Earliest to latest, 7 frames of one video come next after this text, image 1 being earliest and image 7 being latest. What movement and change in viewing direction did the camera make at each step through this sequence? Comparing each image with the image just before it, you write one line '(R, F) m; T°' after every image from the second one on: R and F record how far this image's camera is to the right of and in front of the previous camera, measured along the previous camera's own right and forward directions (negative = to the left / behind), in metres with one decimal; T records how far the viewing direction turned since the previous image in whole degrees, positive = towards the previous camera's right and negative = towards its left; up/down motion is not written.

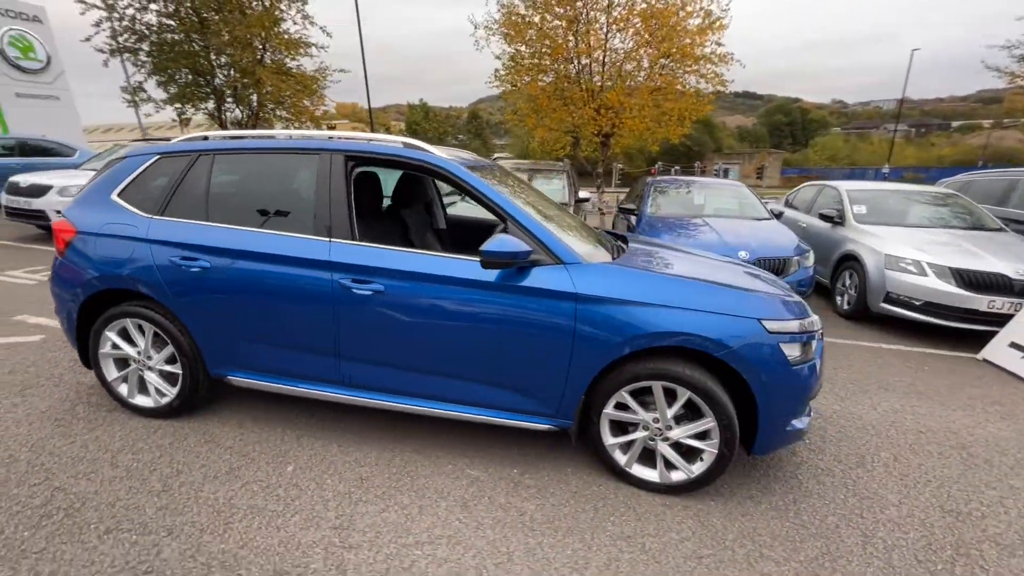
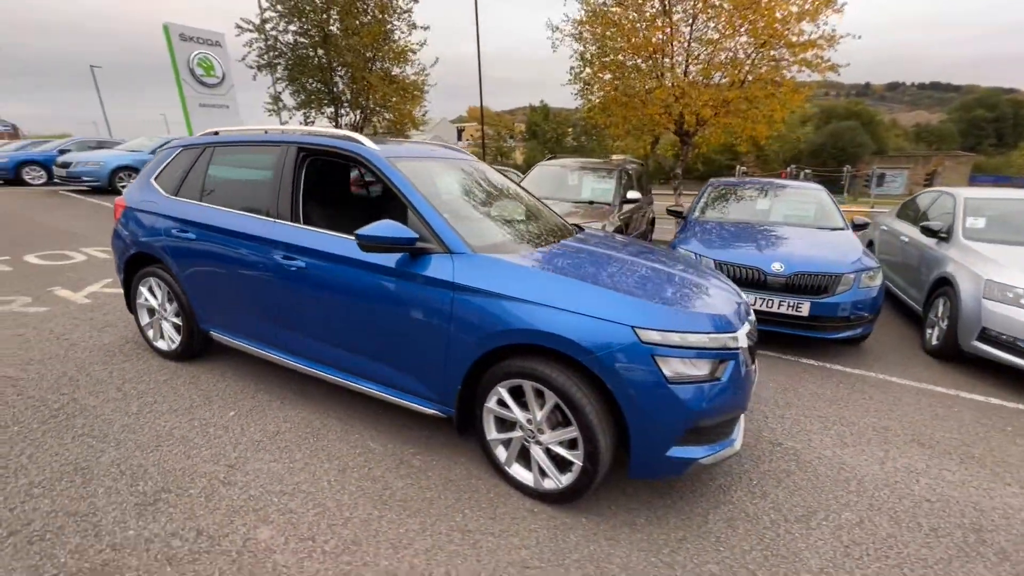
(+1.2, +0.1) m; -15°
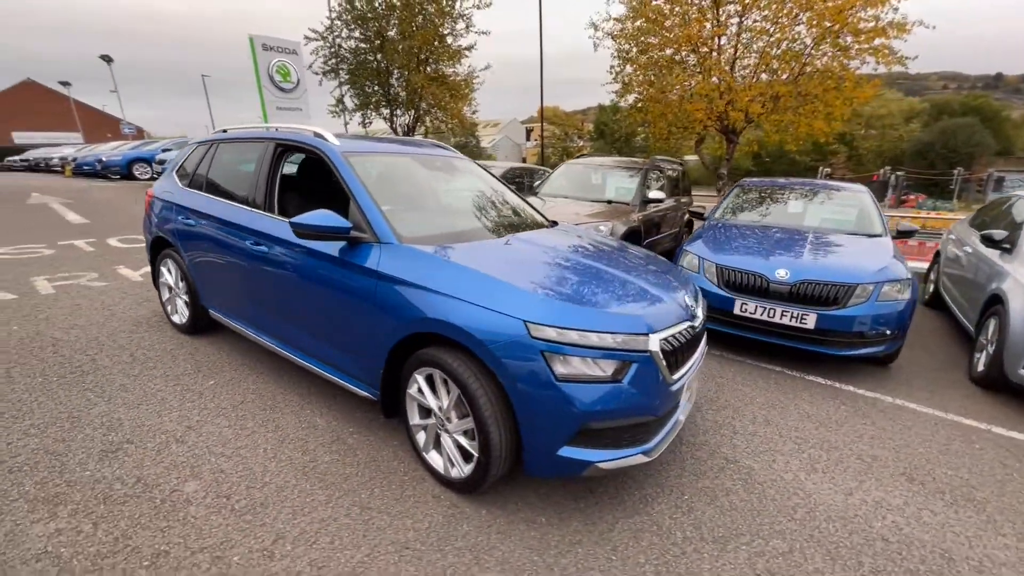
(+0.8, 0.0) m; -8°
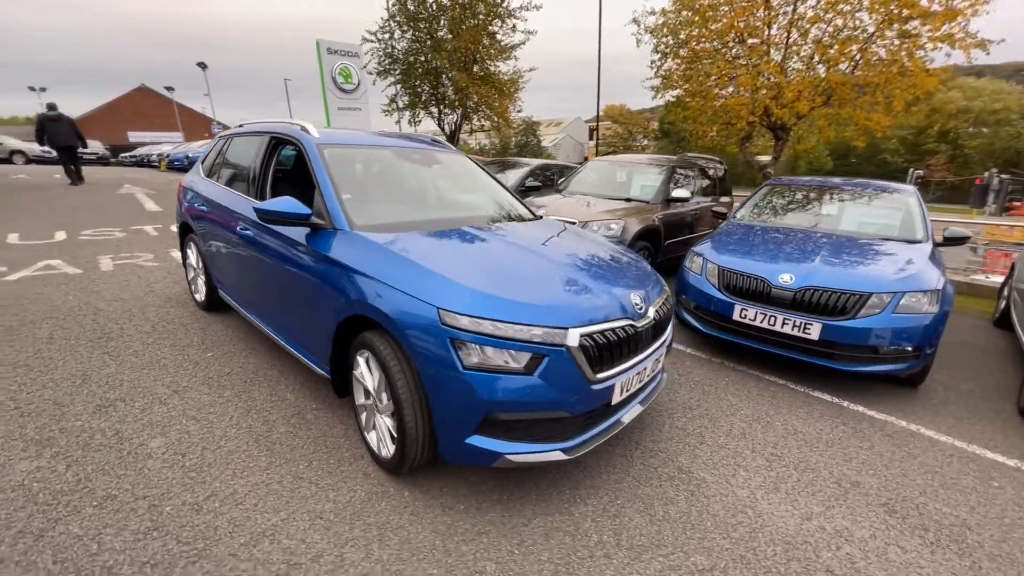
(+0.7, 0.0) m; -8°
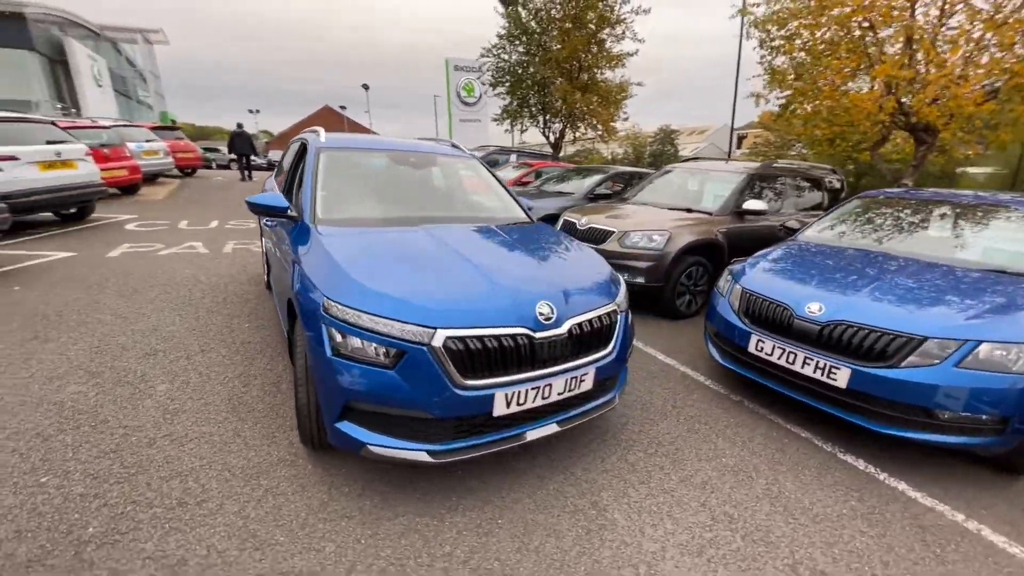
(+1.2, +0.2) m; -16°
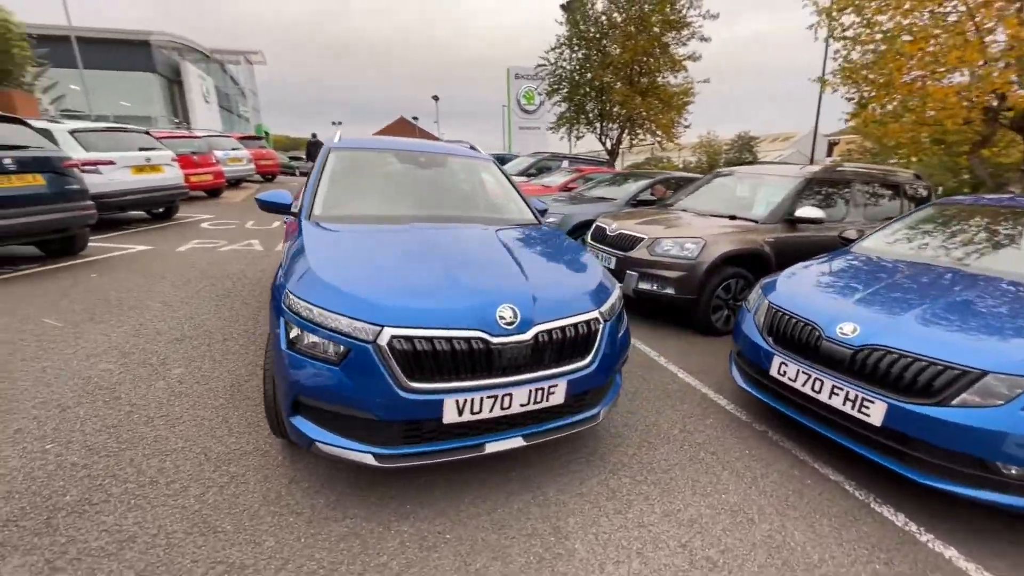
(+0.5, +0.2) m; -8°
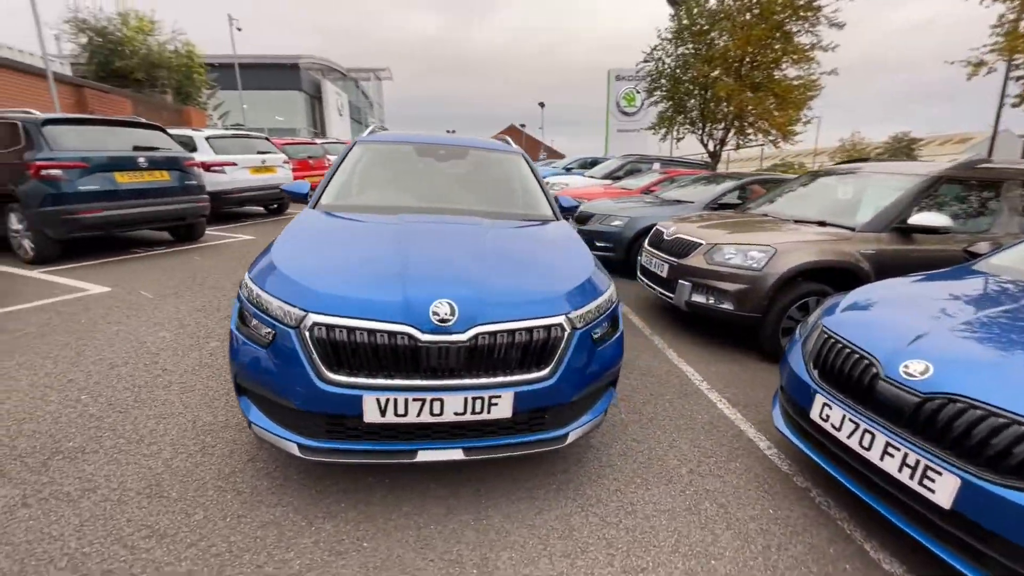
(+0.7, +0.3) m; -13°
